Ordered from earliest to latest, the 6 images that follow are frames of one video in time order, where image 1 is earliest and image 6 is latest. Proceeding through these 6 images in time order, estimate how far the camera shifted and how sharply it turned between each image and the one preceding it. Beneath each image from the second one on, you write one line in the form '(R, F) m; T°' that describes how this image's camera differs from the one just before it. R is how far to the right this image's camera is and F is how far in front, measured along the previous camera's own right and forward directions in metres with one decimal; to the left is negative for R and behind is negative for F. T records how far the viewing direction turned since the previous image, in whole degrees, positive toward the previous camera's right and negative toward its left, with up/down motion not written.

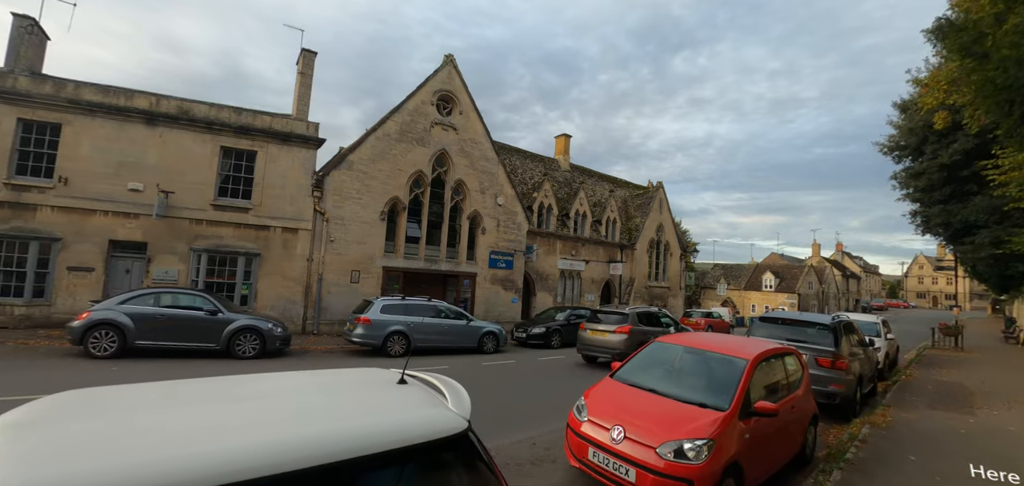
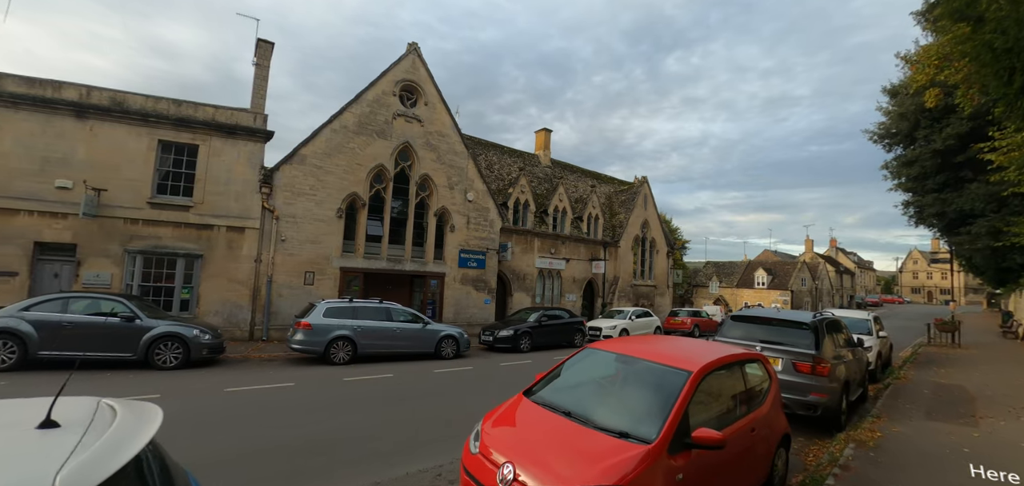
(+1.0, +1.1) m; 0°
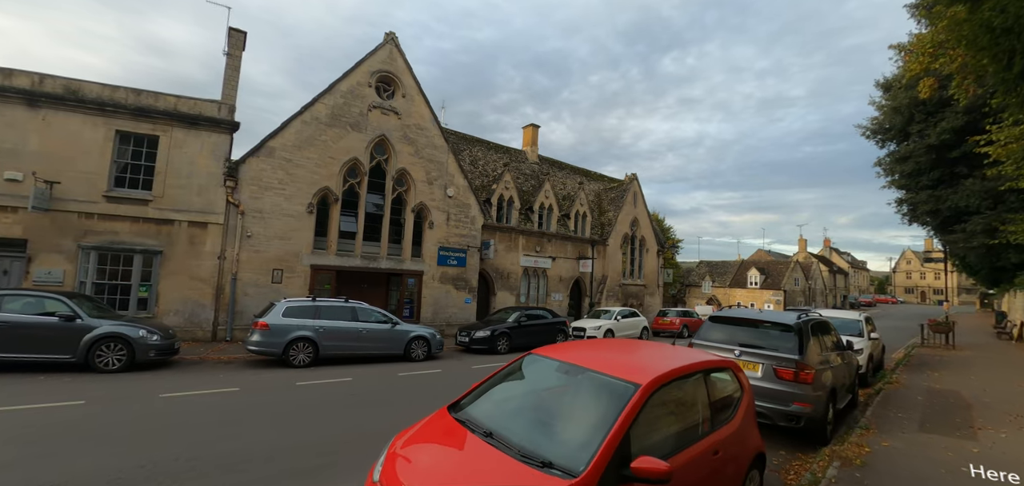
(+0.6, +0.6) m; 0°
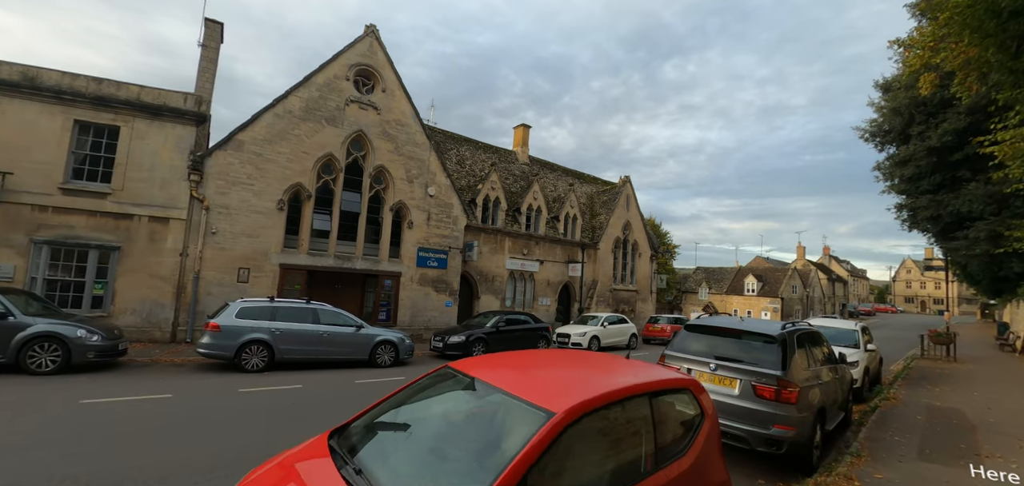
(+0.6, +0.7) m; 0°
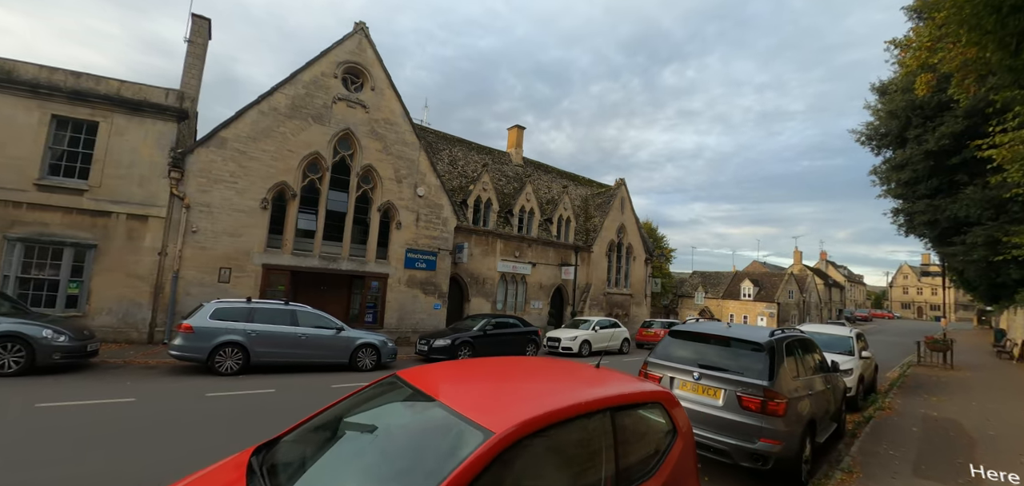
(+0.3, +0.3) m; 0°
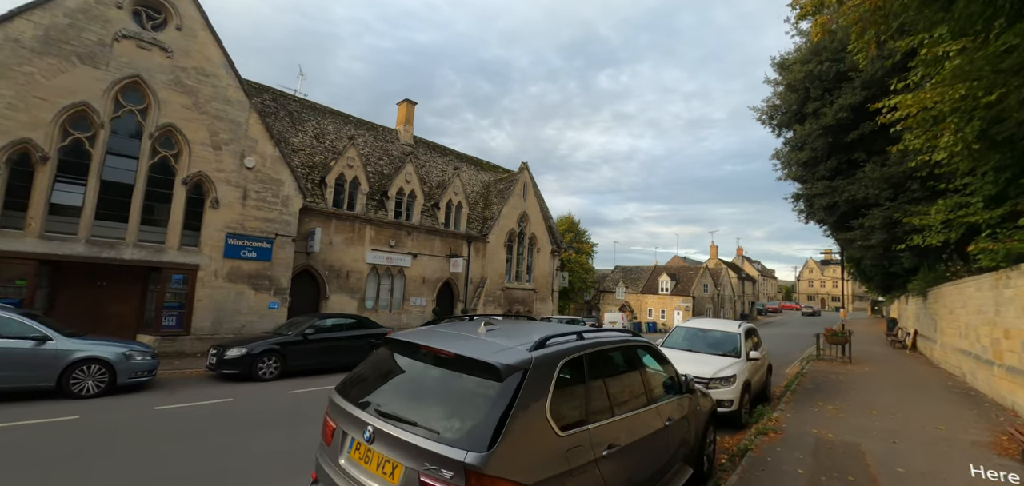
(+2.5, +2.5) m; +7°
